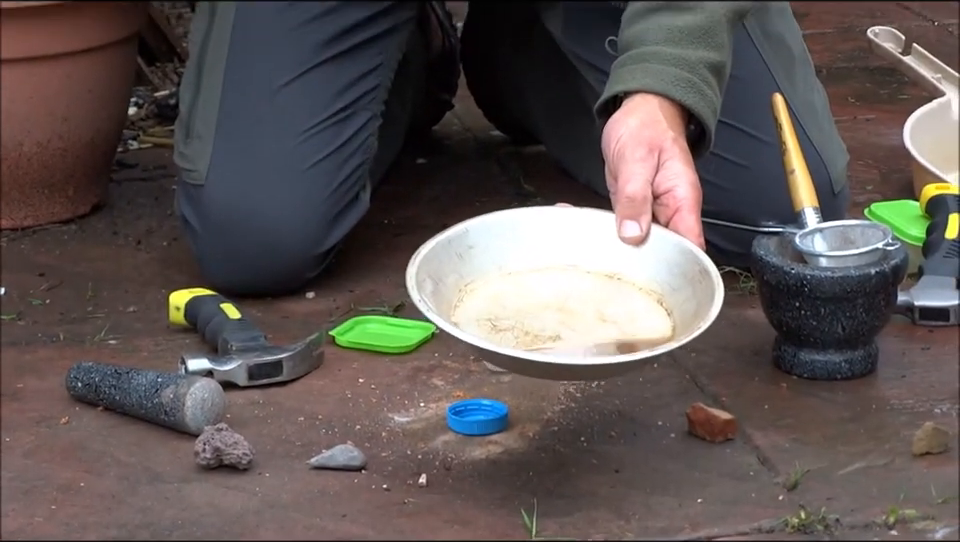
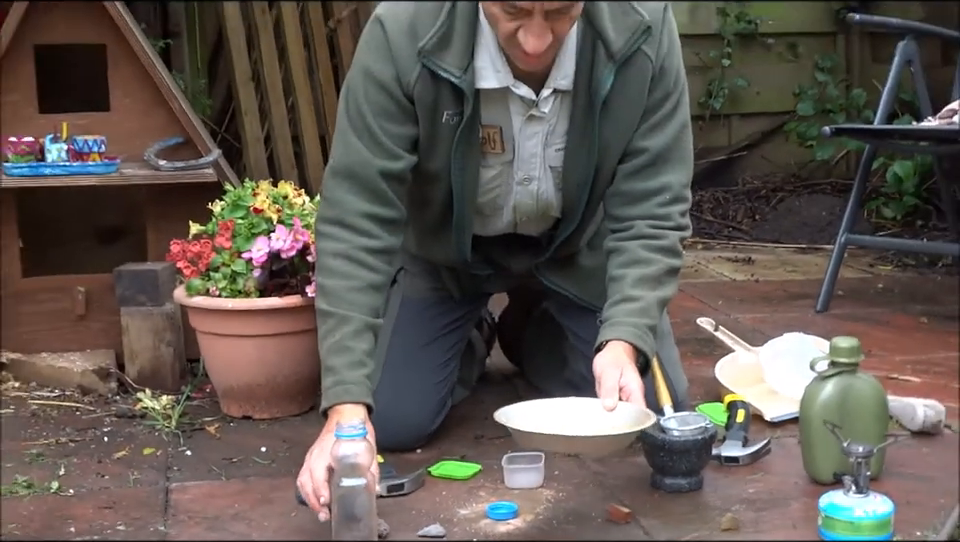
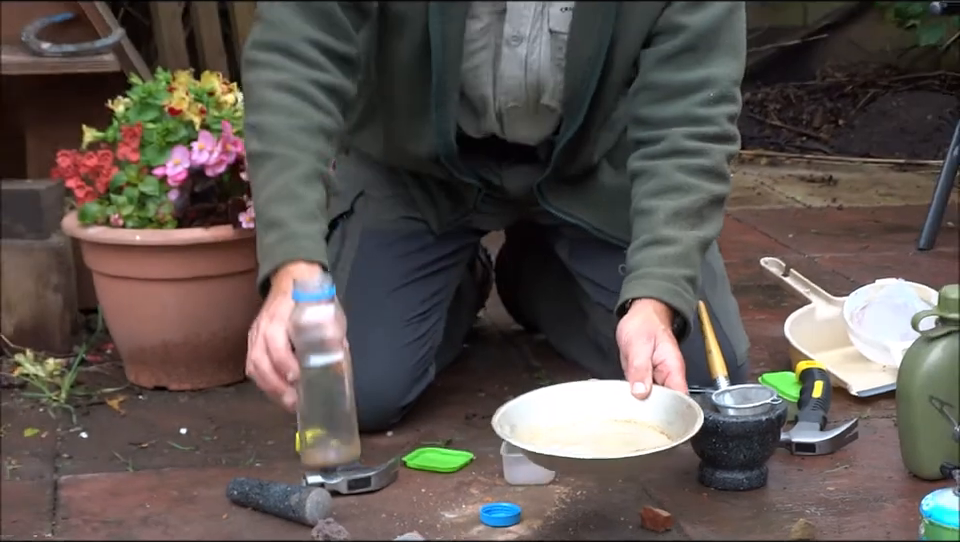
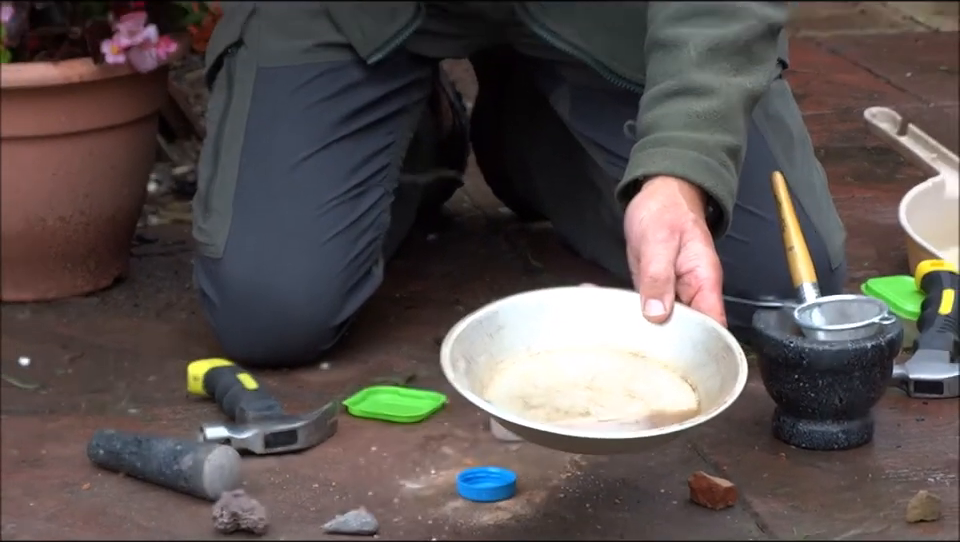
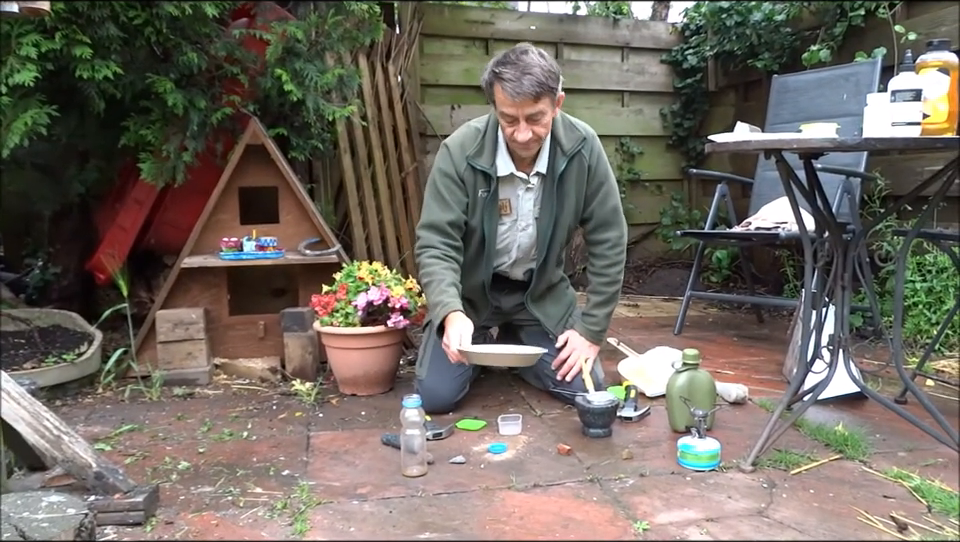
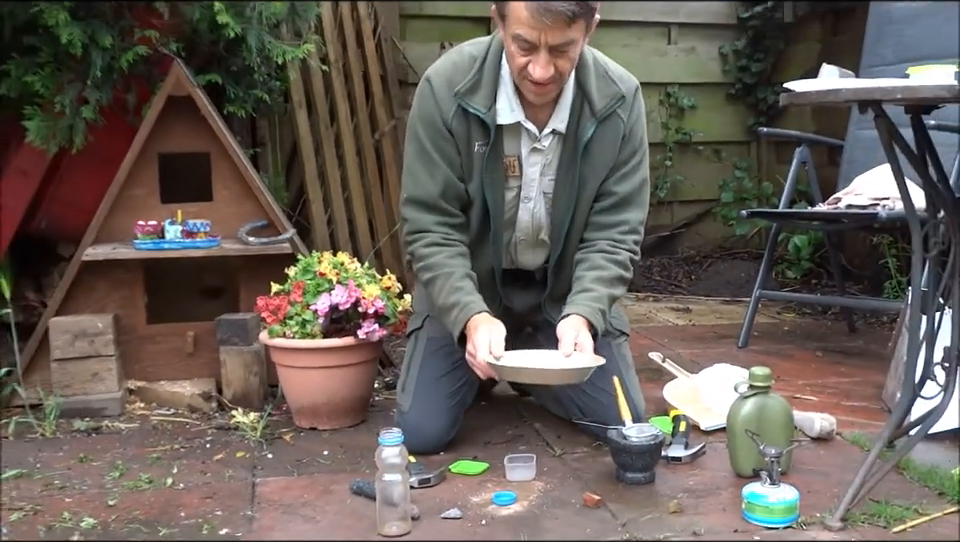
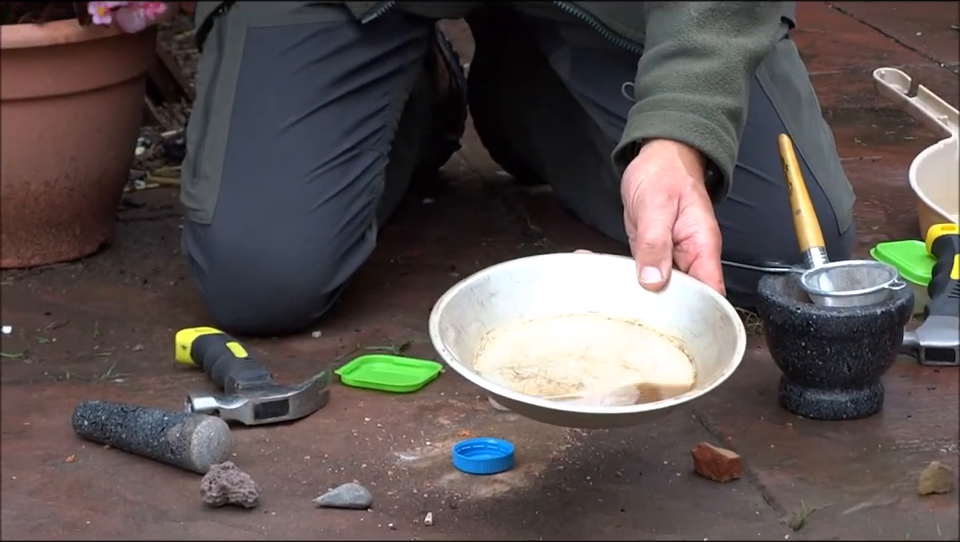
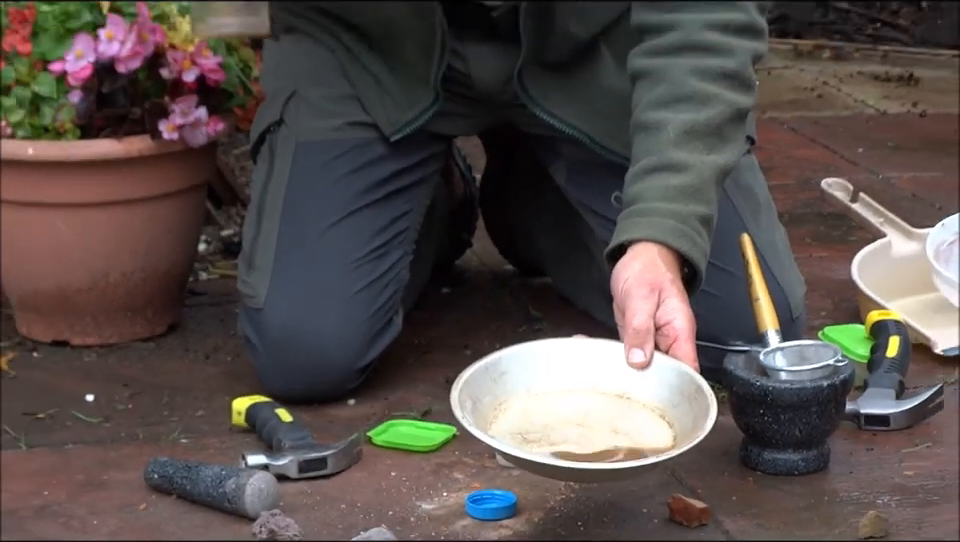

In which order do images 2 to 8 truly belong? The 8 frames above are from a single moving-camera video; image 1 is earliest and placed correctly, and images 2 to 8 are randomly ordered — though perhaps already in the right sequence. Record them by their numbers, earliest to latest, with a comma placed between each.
7, 4, 8, 3, 2, 6, 5
